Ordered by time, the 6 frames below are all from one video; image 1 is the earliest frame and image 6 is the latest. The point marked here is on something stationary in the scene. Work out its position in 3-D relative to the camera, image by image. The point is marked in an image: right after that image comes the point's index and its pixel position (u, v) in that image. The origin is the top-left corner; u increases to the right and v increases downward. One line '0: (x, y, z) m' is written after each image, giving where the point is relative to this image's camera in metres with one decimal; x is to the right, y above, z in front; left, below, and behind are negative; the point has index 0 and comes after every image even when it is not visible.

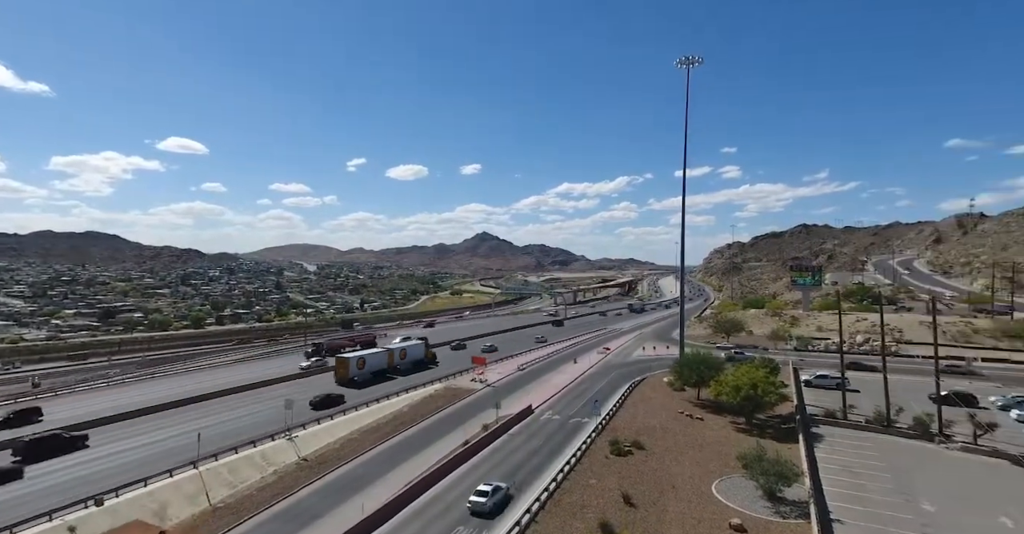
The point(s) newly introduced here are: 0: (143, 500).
0: (-14.4, -9.1, +19.4) m
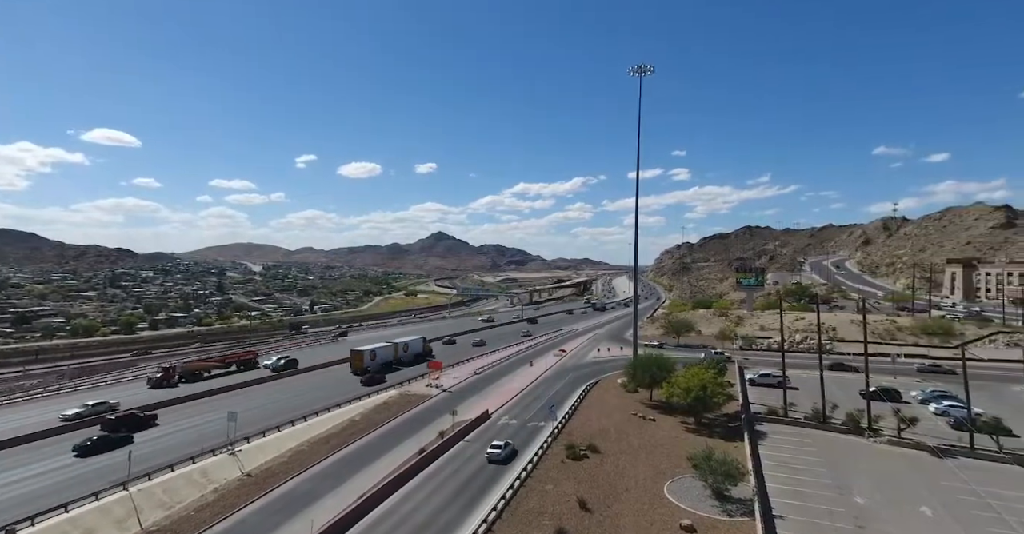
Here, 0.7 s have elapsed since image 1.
0: (-16.0, -9.3, +17.7) m
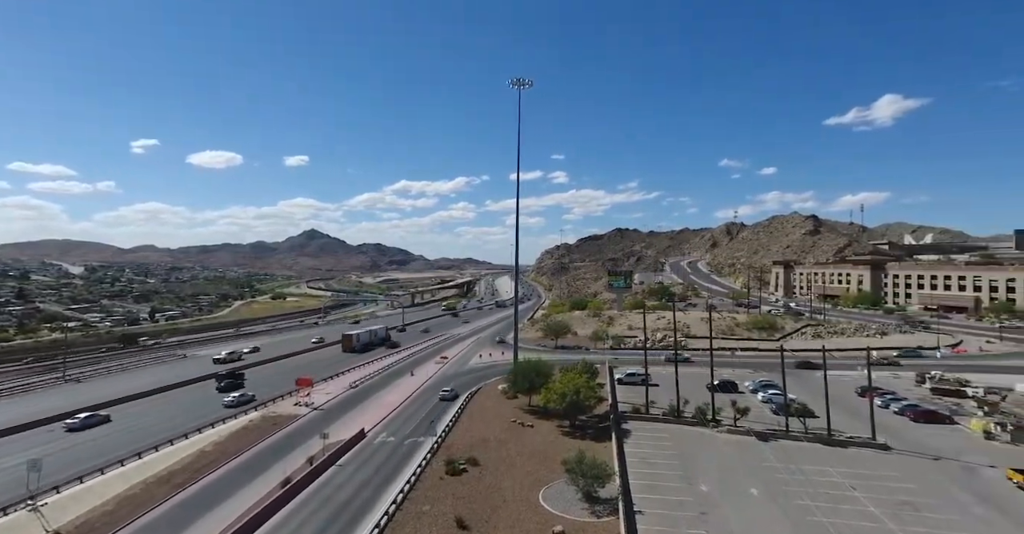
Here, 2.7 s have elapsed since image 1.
0: (-19.6, -9.9, +12.9) m
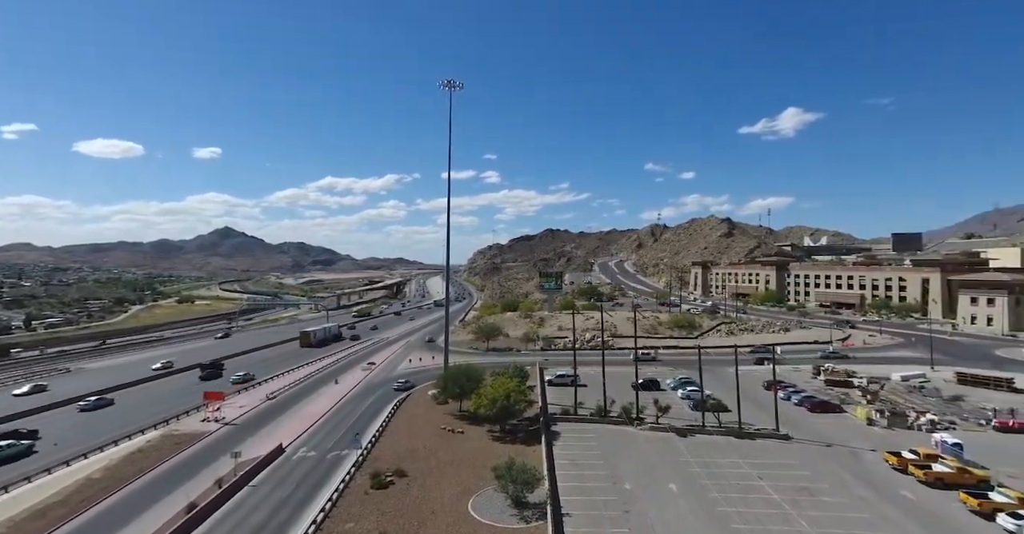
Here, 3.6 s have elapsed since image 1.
0: (-21.3, -10.1, +9.7) m
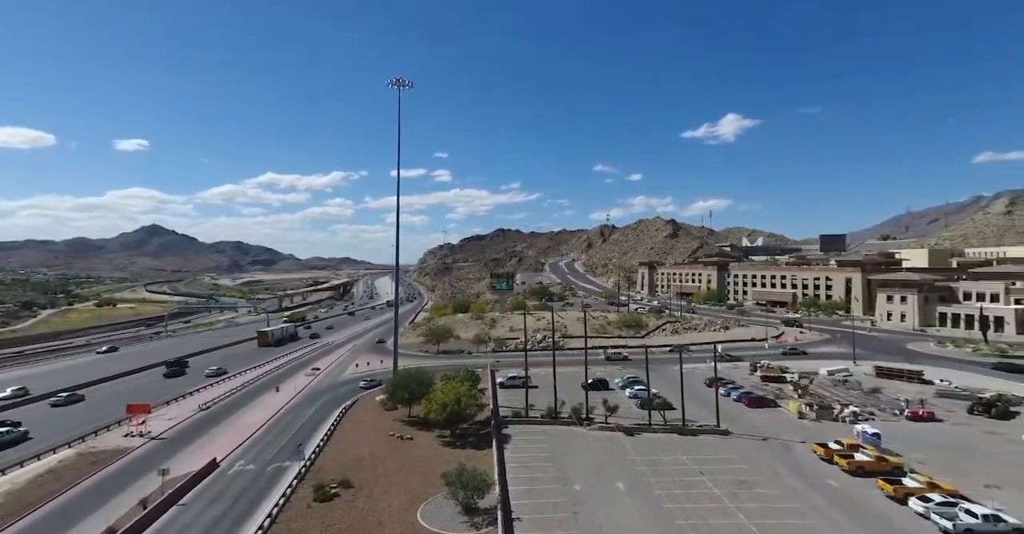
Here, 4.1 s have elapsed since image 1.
0: (-22.1, -10.2, +7.2) m
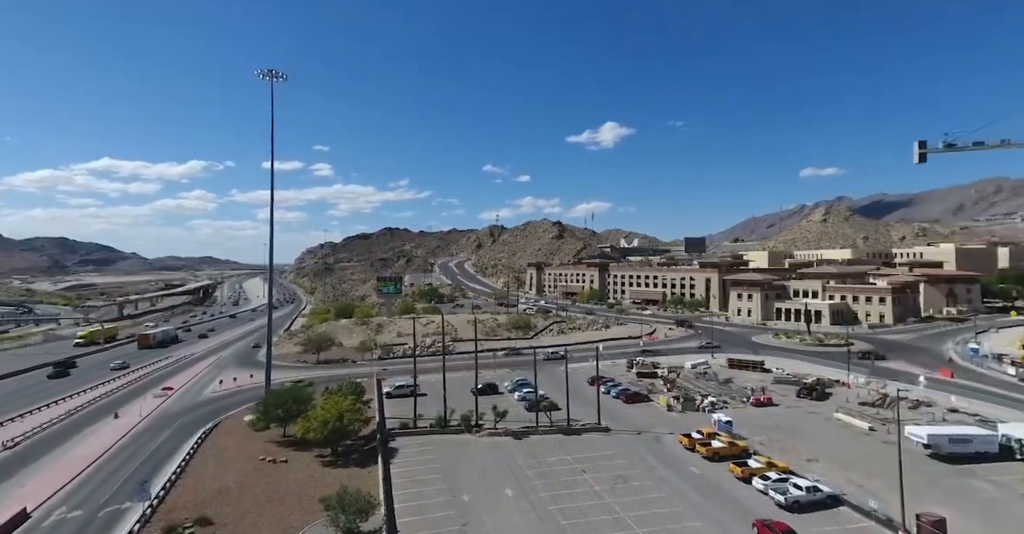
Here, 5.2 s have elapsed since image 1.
0: (-23.0, -10.5, +1.4) m
